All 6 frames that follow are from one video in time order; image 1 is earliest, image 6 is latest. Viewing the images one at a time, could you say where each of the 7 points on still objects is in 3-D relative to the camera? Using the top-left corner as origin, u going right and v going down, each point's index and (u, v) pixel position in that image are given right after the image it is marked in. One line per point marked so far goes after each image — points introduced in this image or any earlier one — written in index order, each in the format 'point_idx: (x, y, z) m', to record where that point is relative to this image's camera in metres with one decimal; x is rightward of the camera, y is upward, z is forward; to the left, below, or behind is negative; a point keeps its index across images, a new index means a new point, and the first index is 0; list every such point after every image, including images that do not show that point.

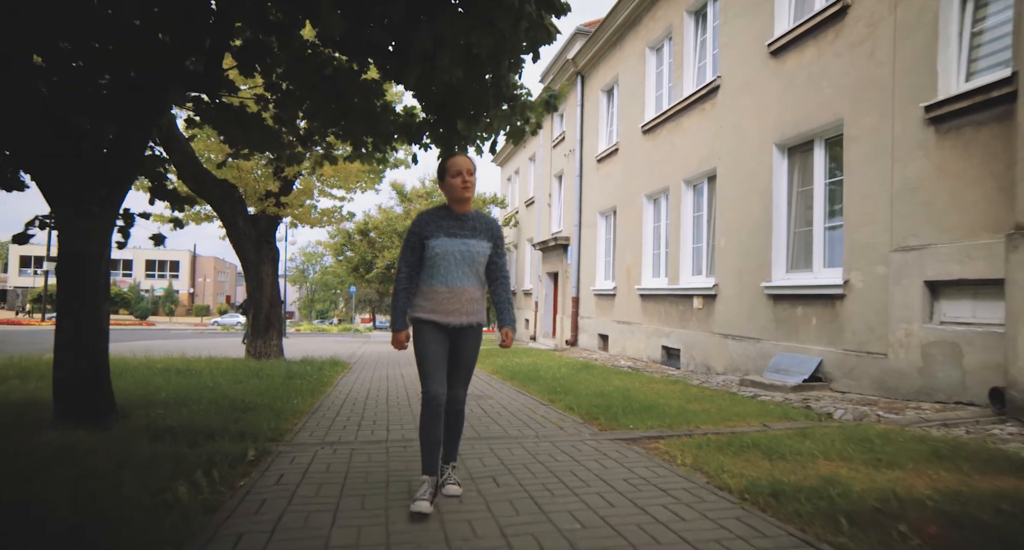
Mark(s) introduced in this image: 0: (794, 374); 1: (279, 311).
0: (+3.8, -1.3, +8.0) m
1: (-4.4, -0.7, +11.3) m
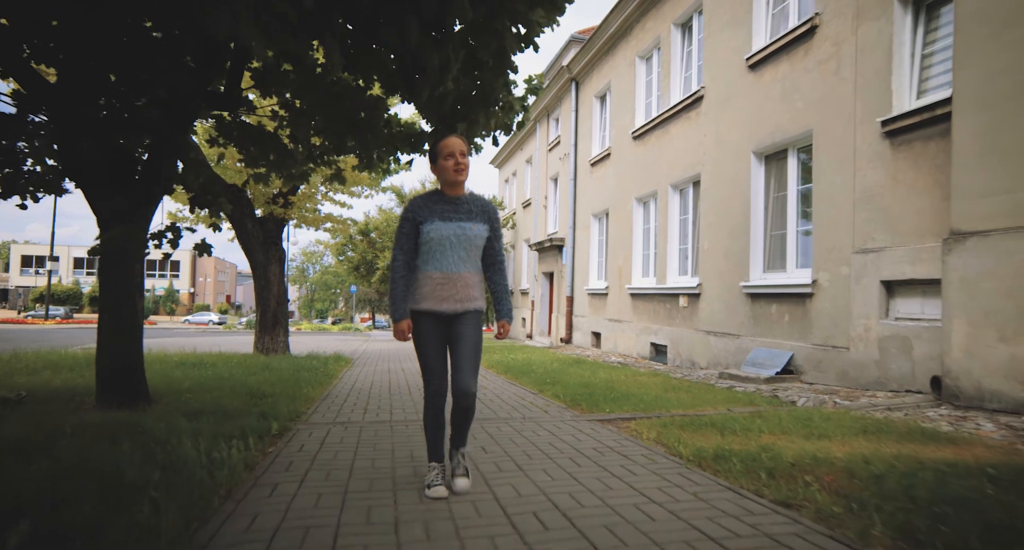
0: (+3.7, -1.3, +8.6) m
1: (-4.5, -0.7, +11.9) m
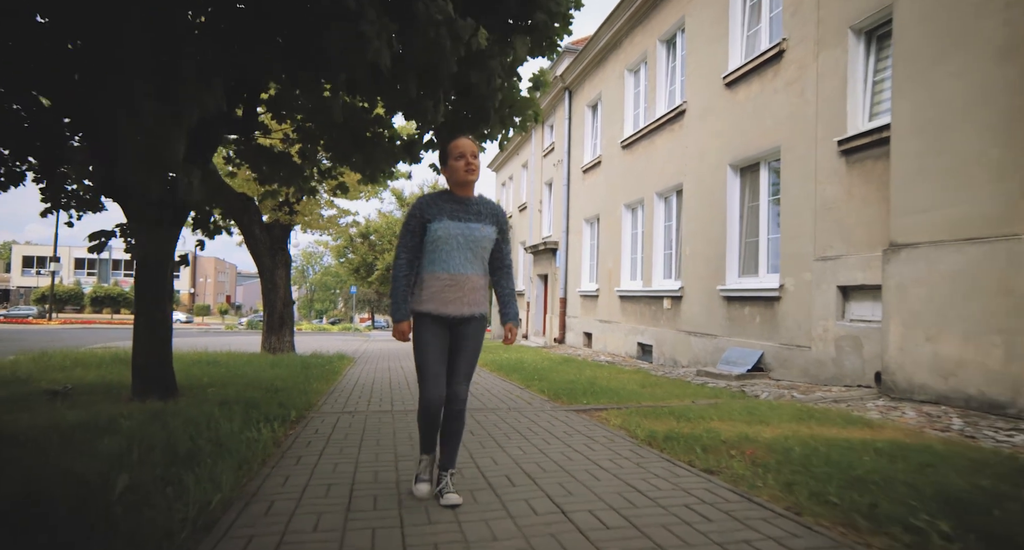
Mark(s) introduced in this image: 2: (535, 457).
0: (+3.6, -1.4, +9.3) m
1: (-4.7, -0.7, +12.5) m
2: (+0.1, -1.2, +3.9) m
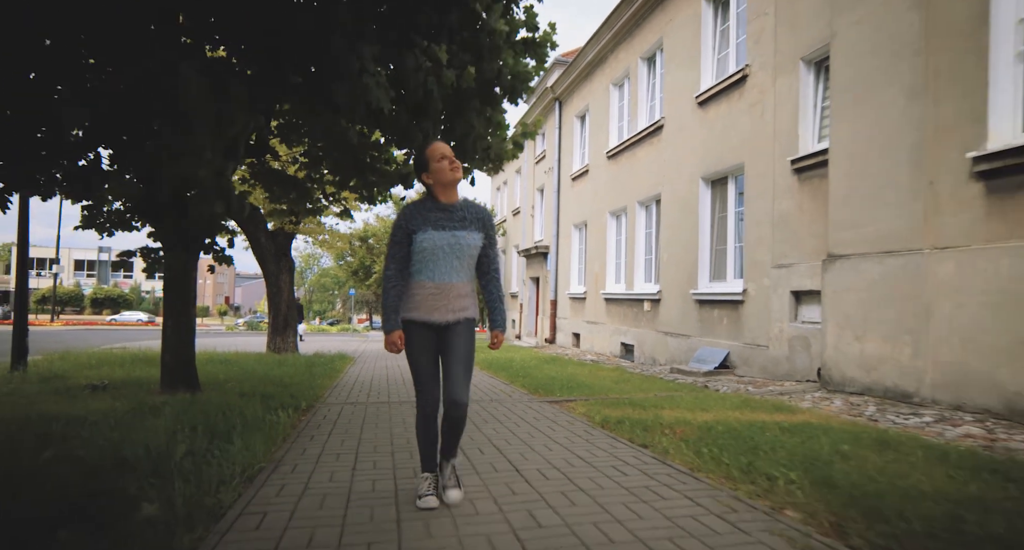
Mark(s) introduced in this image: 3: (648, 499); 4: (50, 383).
0: (+3.4, -1.5, +10.1) m
1: (-4.9, -0.8, +13.3) m
2: (0.0, -1.3, +4.7) m
3: (+0.7, -1.1, +3.0) m
4: (-5.3, -1.2, +6.8) m
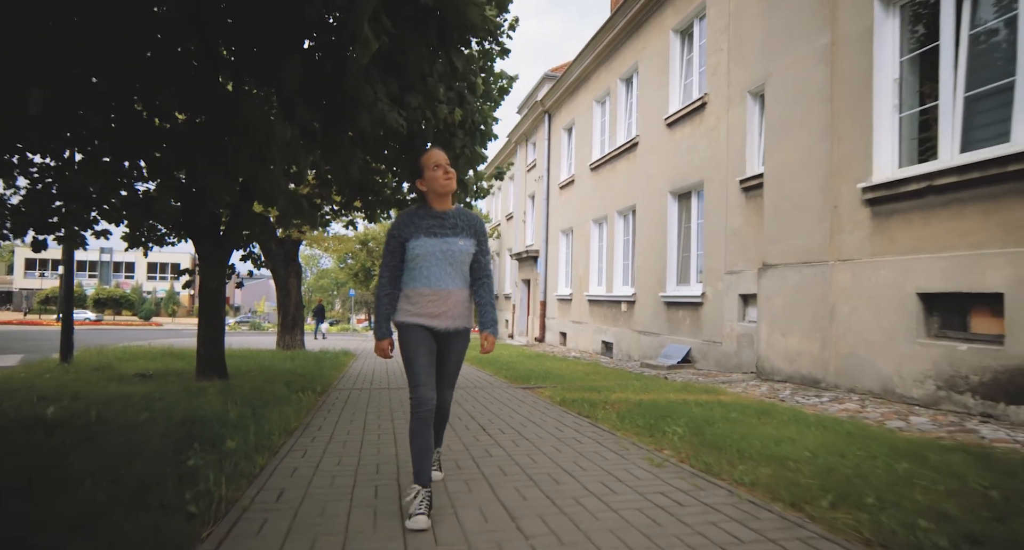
0: (+3.1, -1.6, +11.4) m
1: (-5.2, -0.9, +14.6) m
2: (-0.3, -1.4, +6.0) m
3: (+0.4, -1.2, +4.3) m
4: (-5.6, -1.3, +8.0) m
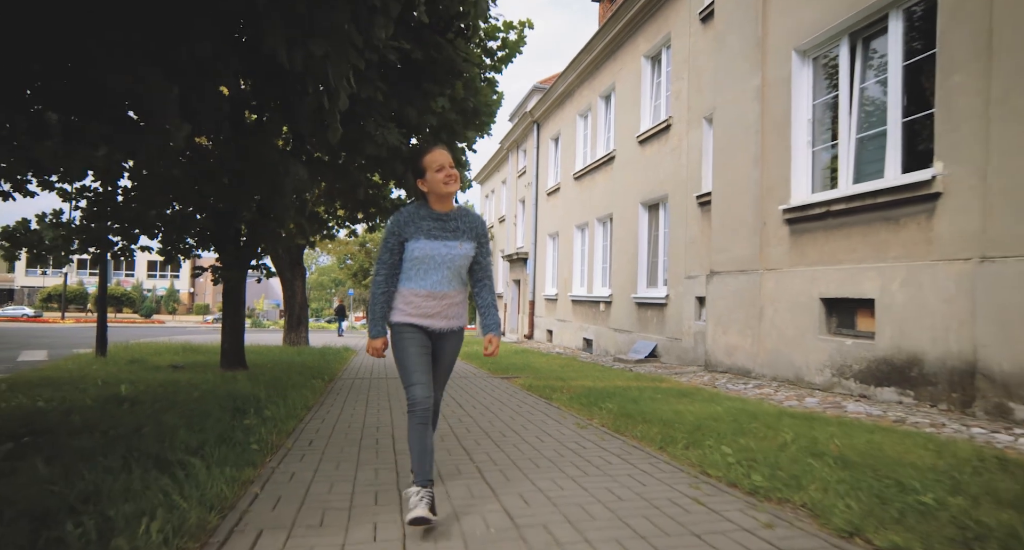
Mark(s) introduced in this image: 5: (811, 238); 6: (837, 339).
0: (+2.8, -1.7, +12.7) m
1: (-5.5, -1.0, +15.8) m
2: (-0.6, -1.5, +7.2) m
3: (+0.2, -1.3, +5.5) m
4: (-5.9, -1.4, +9.3) m
5: (+3.7, +0.5, +7.4) m
6: (+3.7, -0.7, +6.8) m
